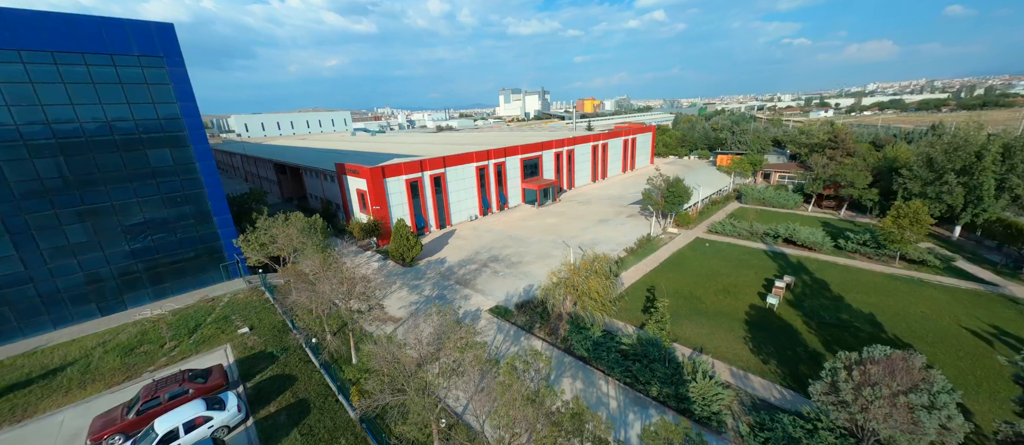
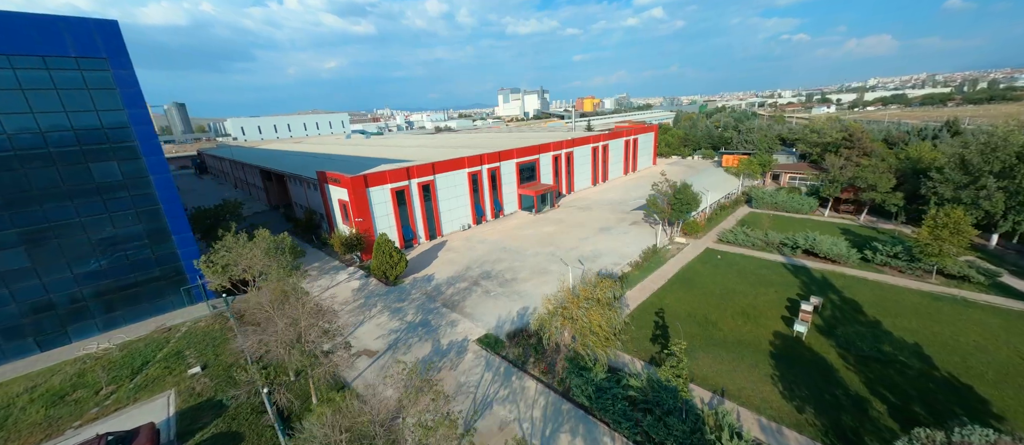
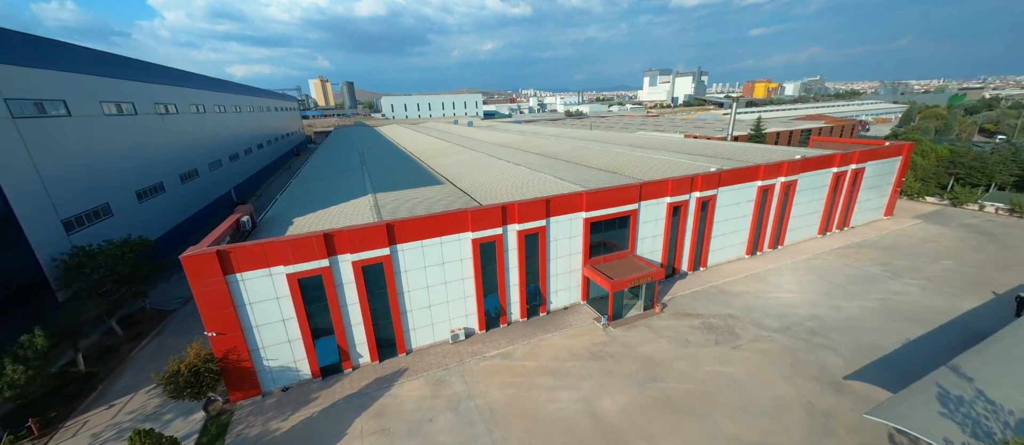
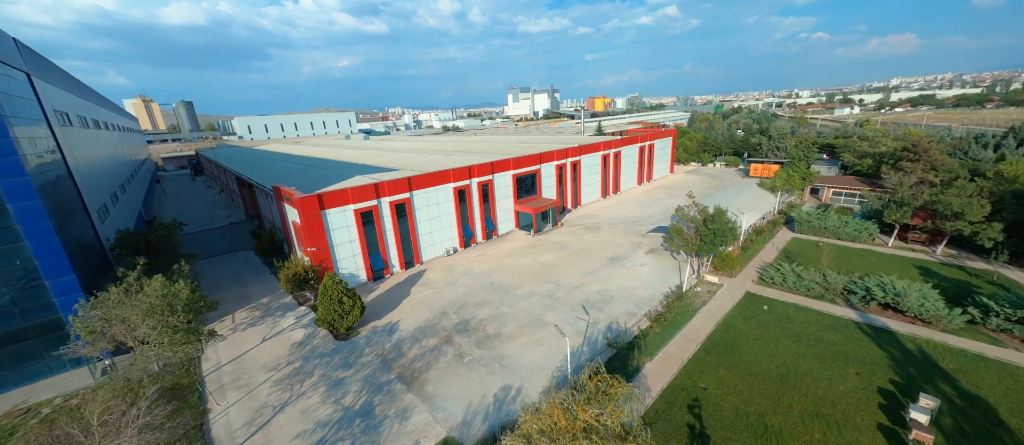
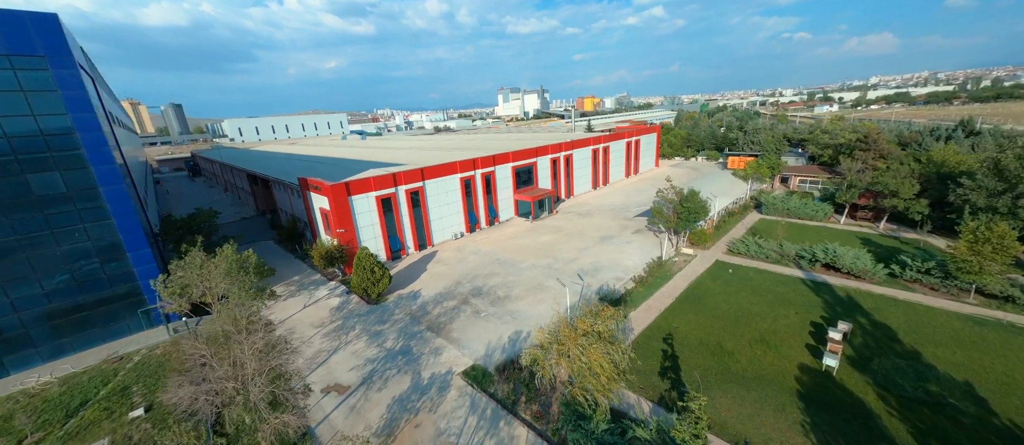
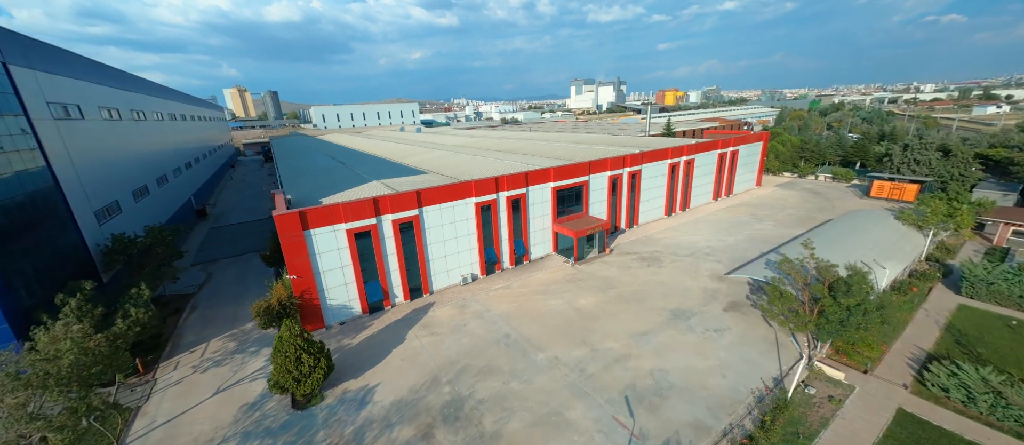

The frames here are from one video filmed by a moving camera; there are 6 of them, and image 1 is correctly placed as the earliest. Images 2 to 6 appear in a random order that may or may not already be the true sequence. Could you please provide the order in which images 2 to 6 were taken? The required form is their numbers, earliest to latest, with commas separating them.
2, 5, 4, 6, 3
